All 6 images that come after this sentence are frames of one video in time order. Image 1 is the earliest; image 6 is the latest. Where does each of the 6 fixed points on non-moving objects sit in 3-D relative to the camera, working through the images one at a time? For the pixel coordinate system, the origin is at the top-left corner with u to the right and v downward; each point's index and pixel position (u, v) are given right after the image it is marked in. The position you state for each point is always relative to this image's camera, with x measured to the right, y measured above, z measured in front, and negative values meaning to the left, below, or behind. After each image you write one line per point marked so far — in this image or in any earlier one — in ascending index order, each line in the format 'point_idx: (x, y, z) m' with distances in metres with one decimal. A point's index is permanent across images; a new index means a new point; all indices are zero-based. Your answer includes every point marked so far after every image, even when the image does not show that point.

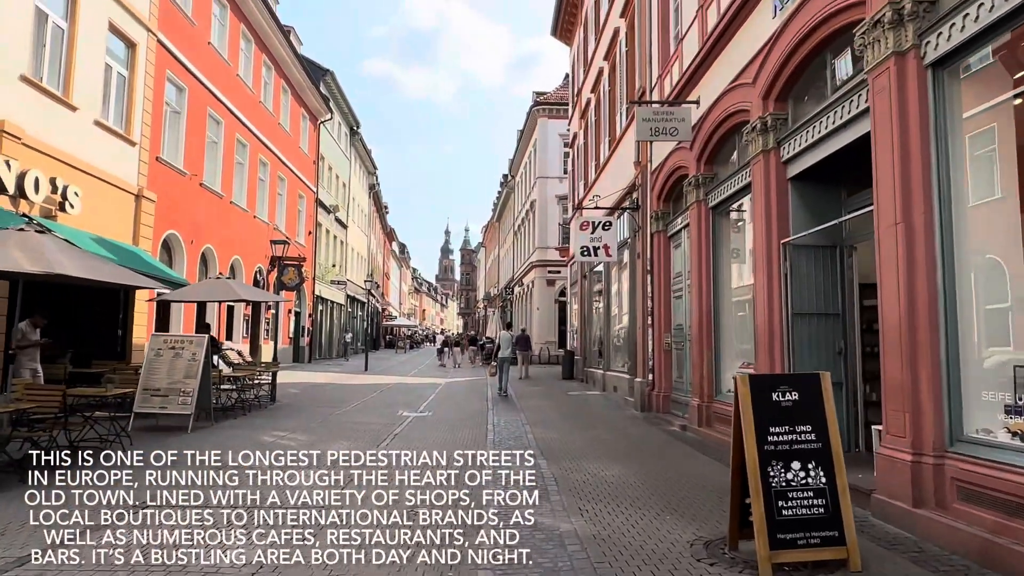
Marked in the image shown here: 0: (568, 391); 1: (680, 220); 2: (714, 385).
0: (+1.6, -2.9, +19.5) m
1: (+2.9, +1.2, +11.9) m
2: (+3.0, -1.4, +10.1) m
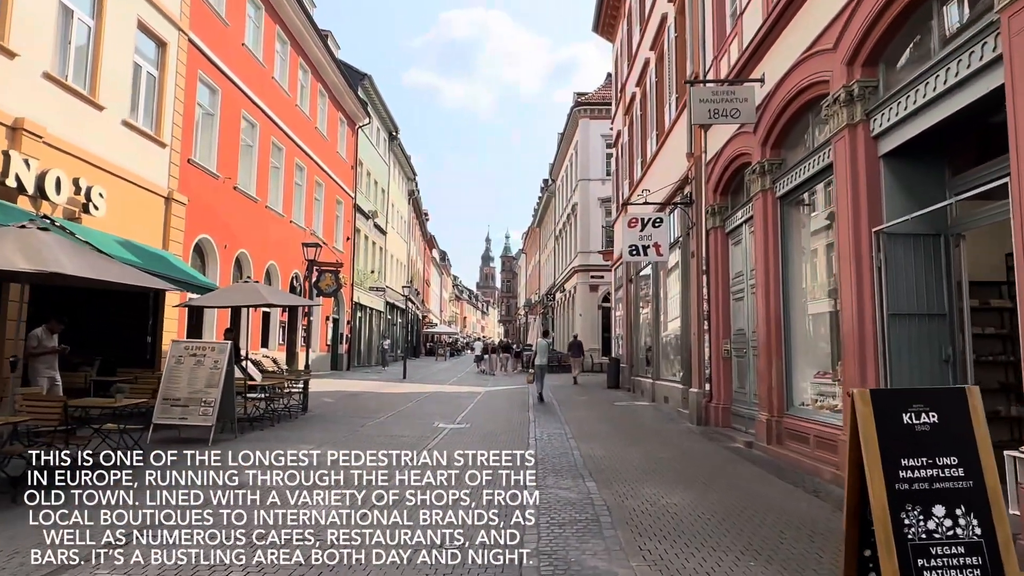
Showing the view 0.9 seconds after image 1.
0: (+2.7, -3.0, +18.4) m
1: (+3.6, +1.2, +10.7) m
2: (+3.6, -1.4, +8.9) m
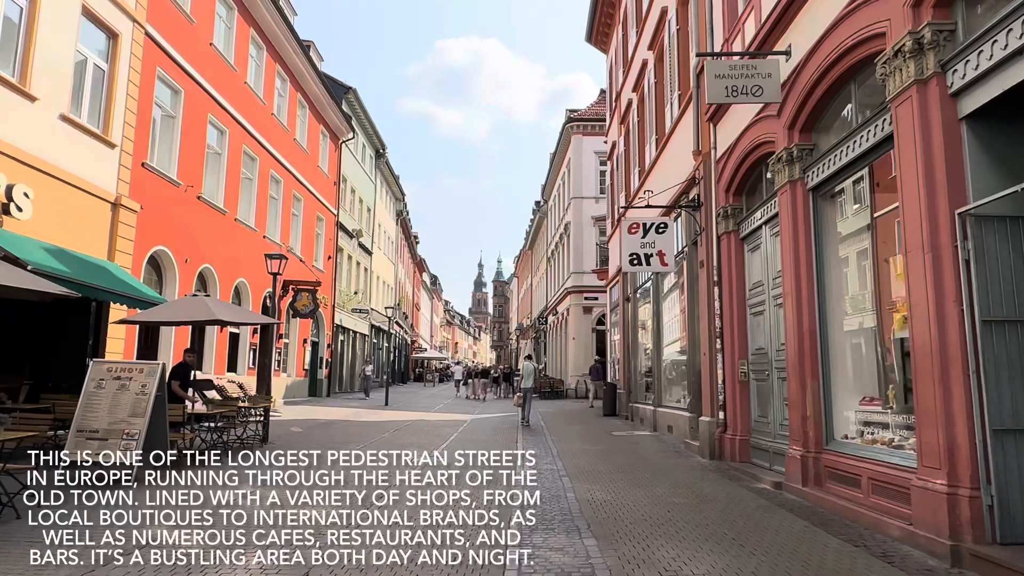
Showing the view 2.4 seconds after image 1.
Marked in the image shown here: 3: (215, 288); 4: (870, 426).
0: (+2.4, -3.5, +16.7) m
1: (+3.4, +1.0, +9.3) m
2: (+3.3, -1.5, +7.4) m
3: (-8.2, 0.0, +18.8) m
4: (+3.5, -1.4, +6.7) m
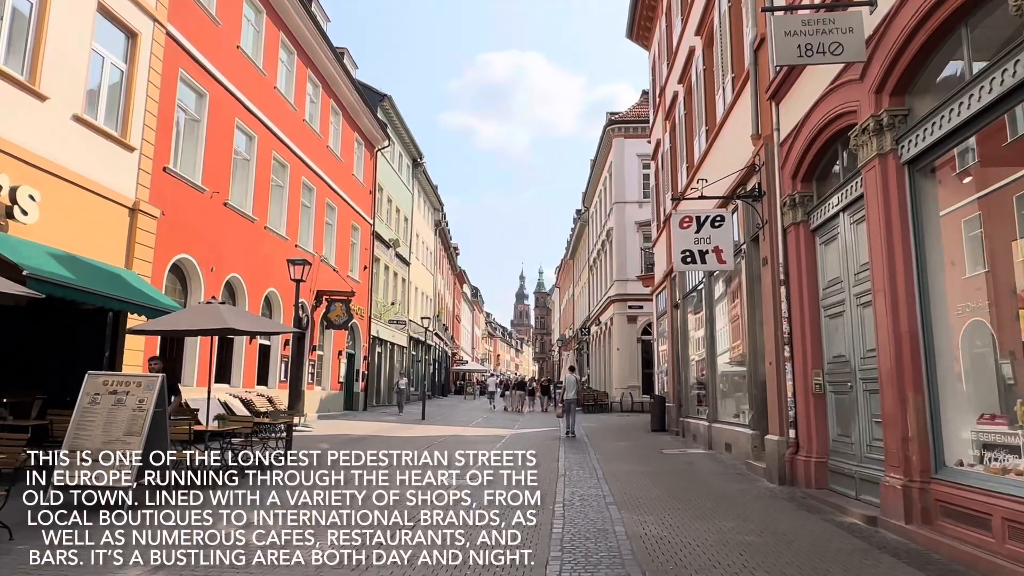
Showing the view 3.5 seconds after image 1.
0: (+3.4, -3.6, +15.4) m
1: (+3.8, +1.1, +8.0) m
2: (+3.7, -1.5, +6.0) m
3: (-7.1, -0.3, +18.1) m
4: (+3.8, -1.3, +5.4) m
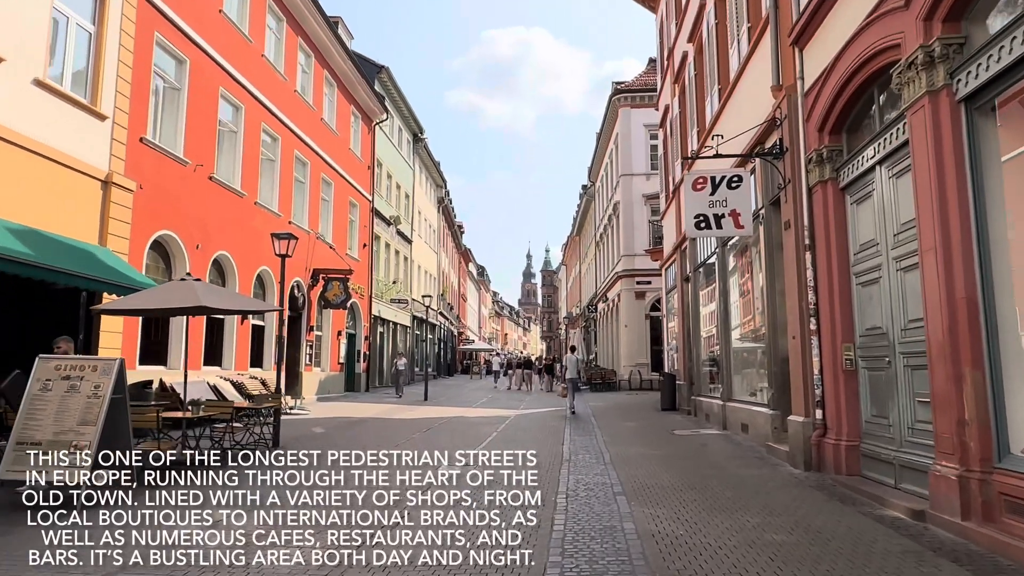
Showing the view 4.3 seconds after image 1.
0: (+3.4, -3.0, +14.6) m
1: (+3.7, +1.4, +7.0) m
2: (+3.6, -1.1, +5.2) m
3: (-7.1, +0.3, +17.3) m
4: (+3.7, -1.0, +4.5) m
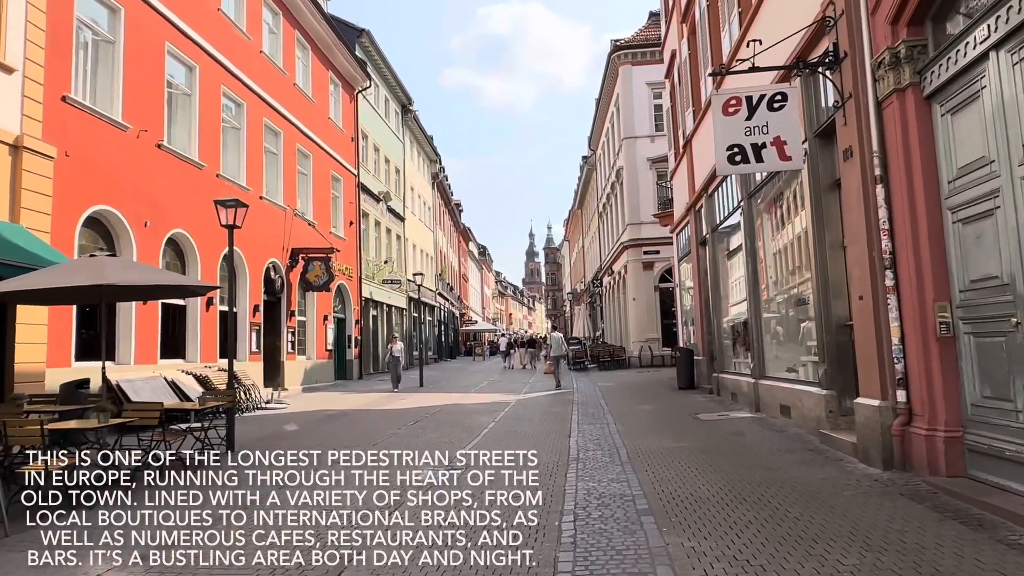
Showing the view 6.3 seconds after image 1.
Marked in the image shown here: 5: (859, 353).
0: (+3.4, -2.3, +12.7) m
1: (+3.5, +1.9, +5.0) m
2: (+3.5, -0.7, +3.2) m
3: (-7.2, +0.7, +15.4) m
4: (+3.6, -0.6, +2.6) m
5: (+3.5, -0.7, +6.9) m
